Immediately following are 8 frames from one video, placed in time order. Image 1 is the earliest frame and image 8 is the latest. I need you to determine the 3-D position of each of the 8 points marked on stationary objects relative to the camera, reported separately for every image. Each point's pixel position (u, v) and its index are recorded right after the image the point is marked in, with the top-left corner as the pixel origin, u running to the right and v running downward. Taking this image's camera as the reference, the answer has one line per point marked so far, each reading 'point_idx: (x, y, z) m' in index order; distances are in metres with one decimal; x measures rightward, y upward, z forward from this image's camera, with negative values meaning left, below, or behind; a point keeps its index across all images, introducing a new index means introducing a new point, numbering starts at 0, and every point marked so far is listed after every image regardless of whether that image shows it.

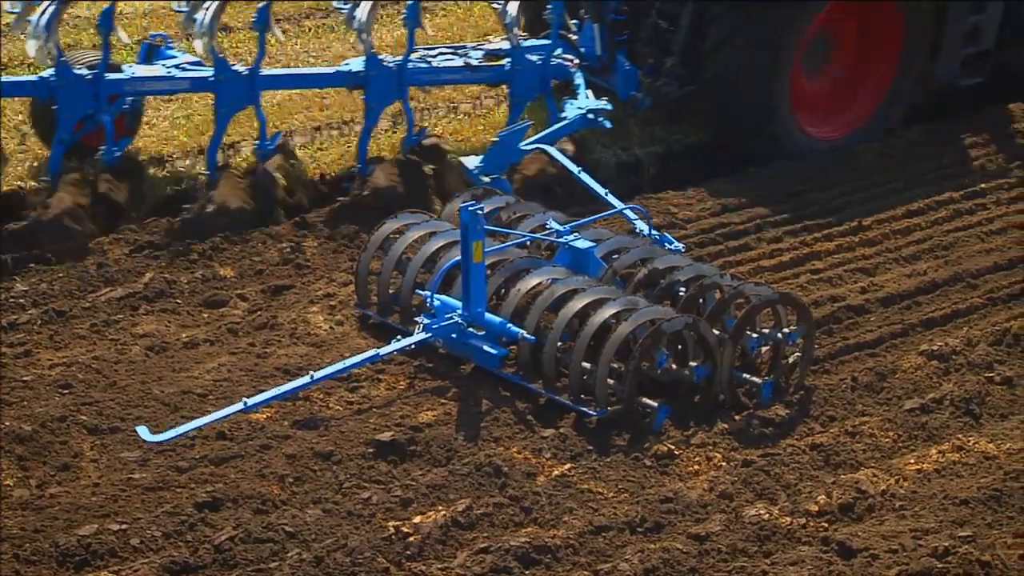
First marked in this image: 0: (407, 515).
0: (-0.5, -1.1, +4.2) m
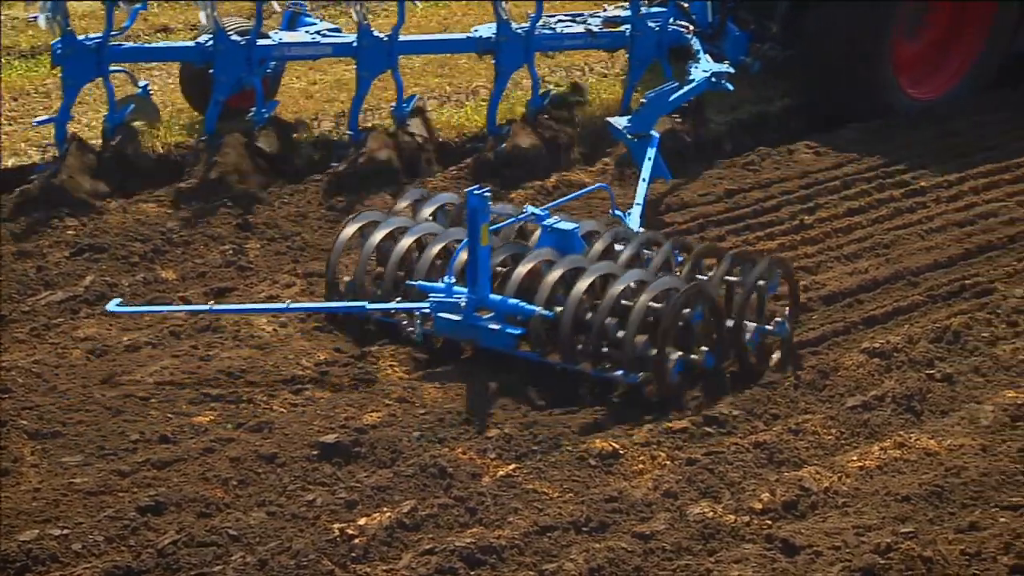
0: (-0.8, -1.1, +4.2) m
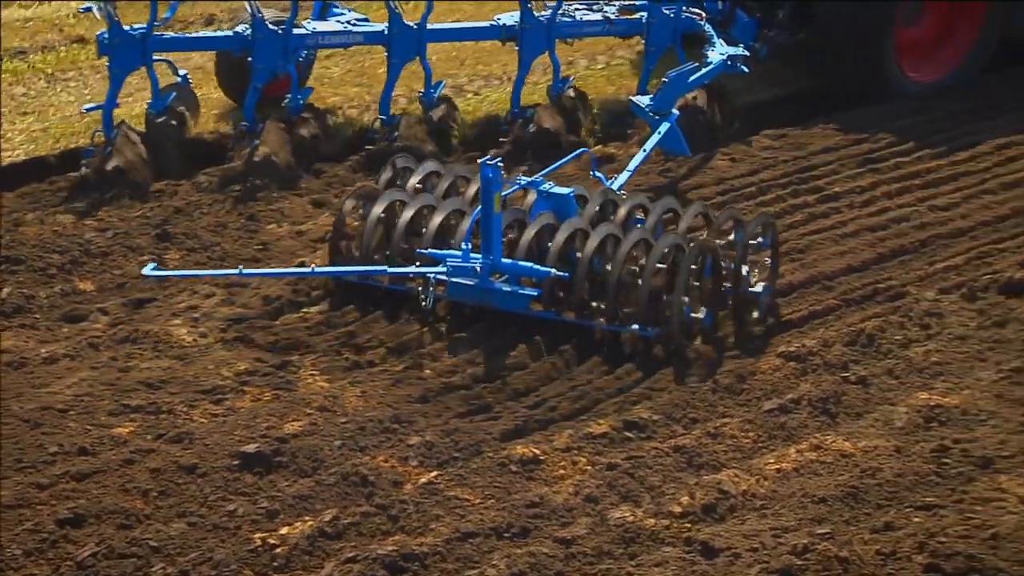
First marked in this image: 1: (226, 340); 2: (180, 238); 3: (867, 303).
0: (-1.1, -1.2, +4.2) m
1: (-1.7, -0.3, +5.2) m
2: (-2.3, +0.3, +6.0) m
3: (+2.0, -0.1, +5.2) m
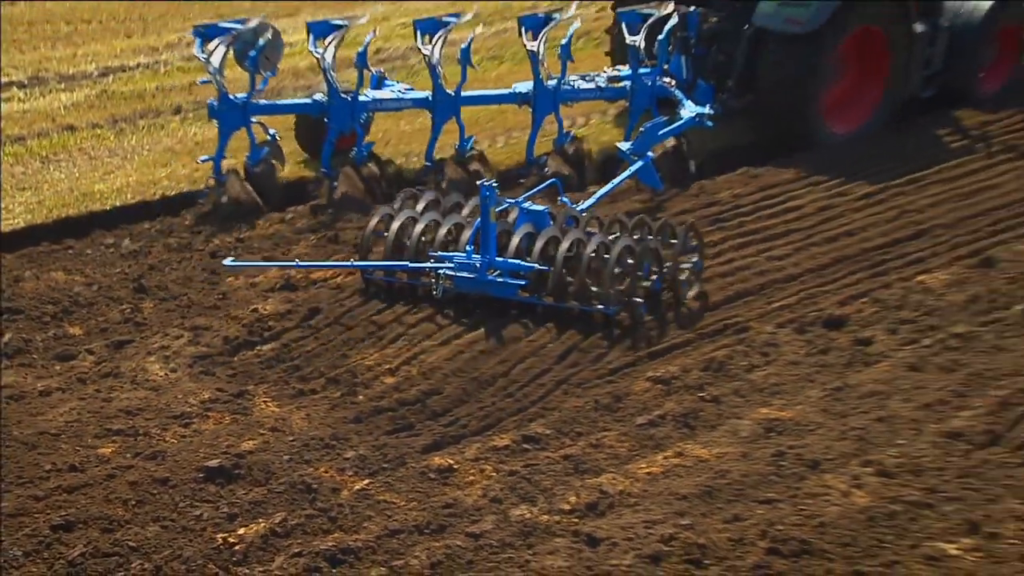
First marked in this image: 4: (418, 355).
0: (-1.6, -1.4, +5.1) m
1: (-2.3, -0.6, +6.1) m
2: (-2.8, 0.0, +6.9) m
3: (+1.5, -0.3, +6.3) m
4: (-0.7, -0.5, +6.2) m
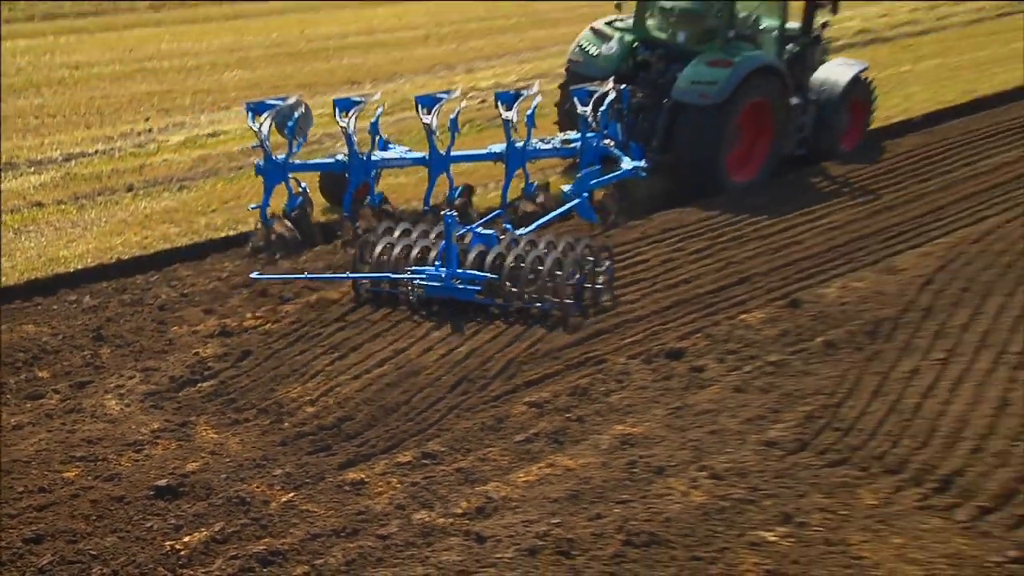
0: (-2.4, -1.7, +6.1) m
1: (-3.0, -1.0, +7.2) m
2: (-3.7, -0.4, +8.0) m
3: (+0.7, -0.6, +7.5) m
4: (-1.5, -0.8, +7.3) m
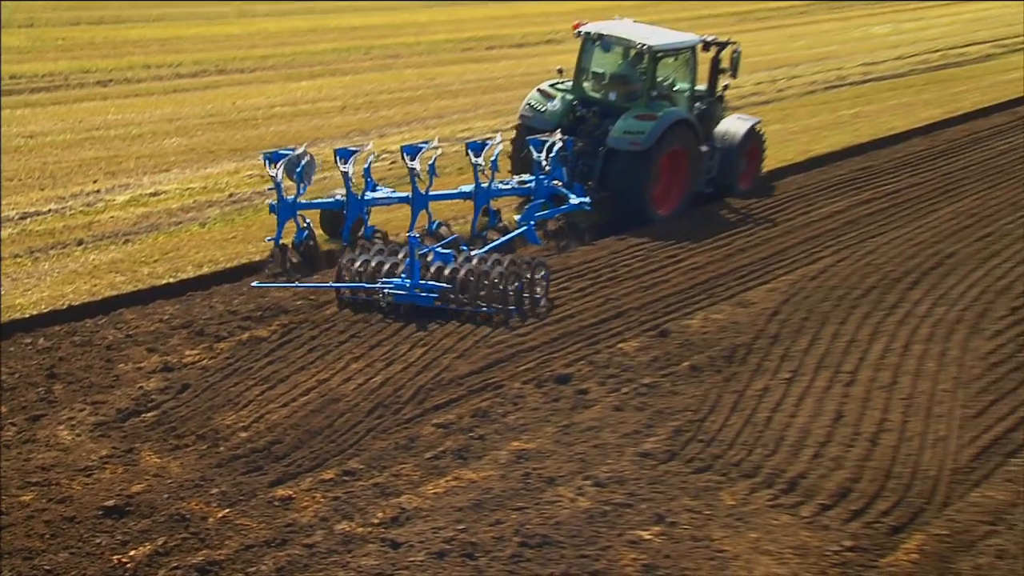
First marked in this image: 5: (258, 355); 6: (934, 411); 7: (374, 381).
0: (-3.1, -2.1, +7.0) m
1: (-3.9, -1.4, +8.0) m
2: (-4.5, -0.8, +8.8) m
3: (-0.2, -1.0, +8.5) m
4: (-2.3, -1.2, +8.2) m
5: (-2.6, -0.7, +9.0) m
6: (+3.7, -1.1, +7.8) m
7: (-1.3, -0.9, +8.6) m
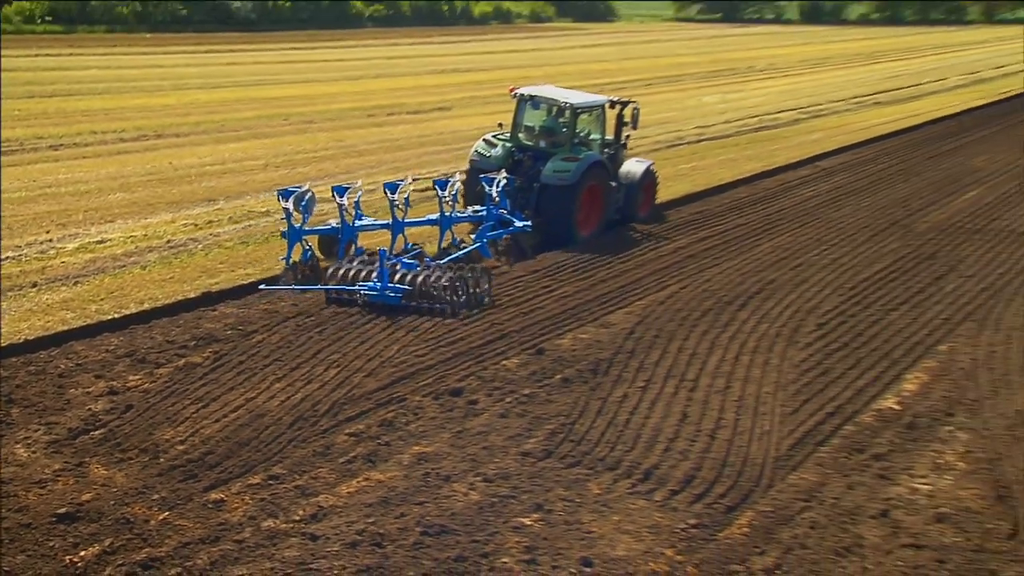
0: (-4.1, -2.4, +8.1) m
1: (-4.9, -1.7, +9.1) m
2: (-5.6, -1.3, +9.9) m
3: (-1.3, -1.3, +9.8) m
4: (-3.4, -1.6, +9.4) m
5: (-3.7, -1.1, +10.3) m
6: (+2.7, -1.3, +9.5) m
7: (-2.4, -1.3, +9.9) m
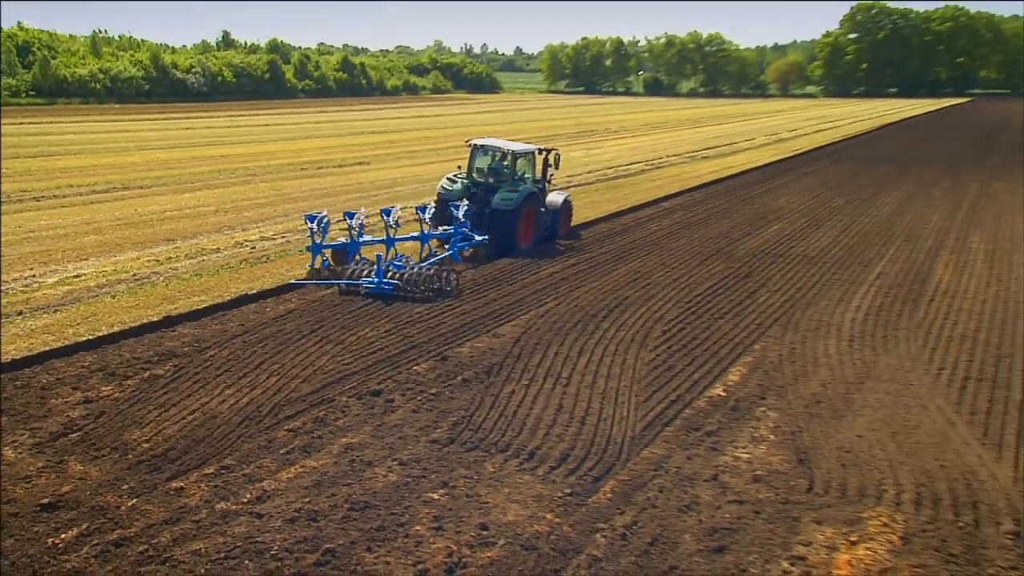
0: (-5.1, -2.7, +9.9) m
1: (-6.0, -2.1, +10.8) m
2: (-6.8, -1.6, +11.5) m
3: (-2.5, -1.6, +11.9) m
4: (-4.5, -1.9, +11.3) m
5: (-5.0, -1.4, +12.1) m
6: (+1.5, -1.5, +11.8) m
7: (-3.7, -1.6, +11.8) m
